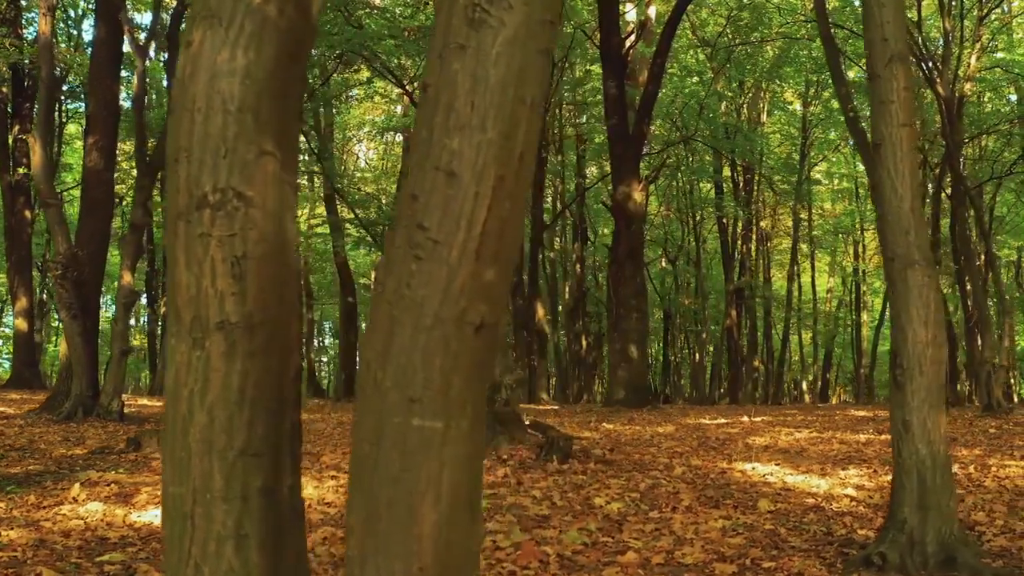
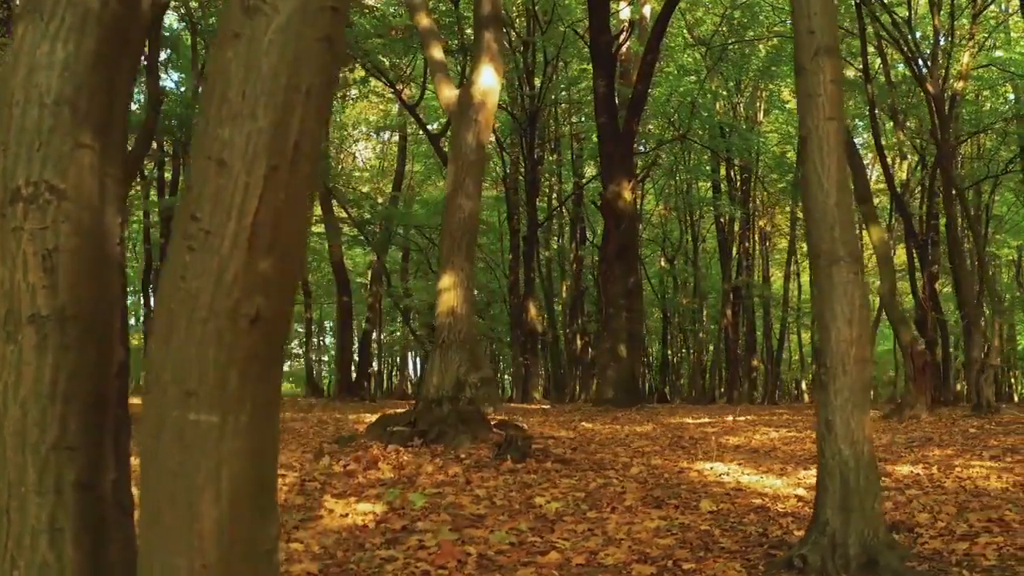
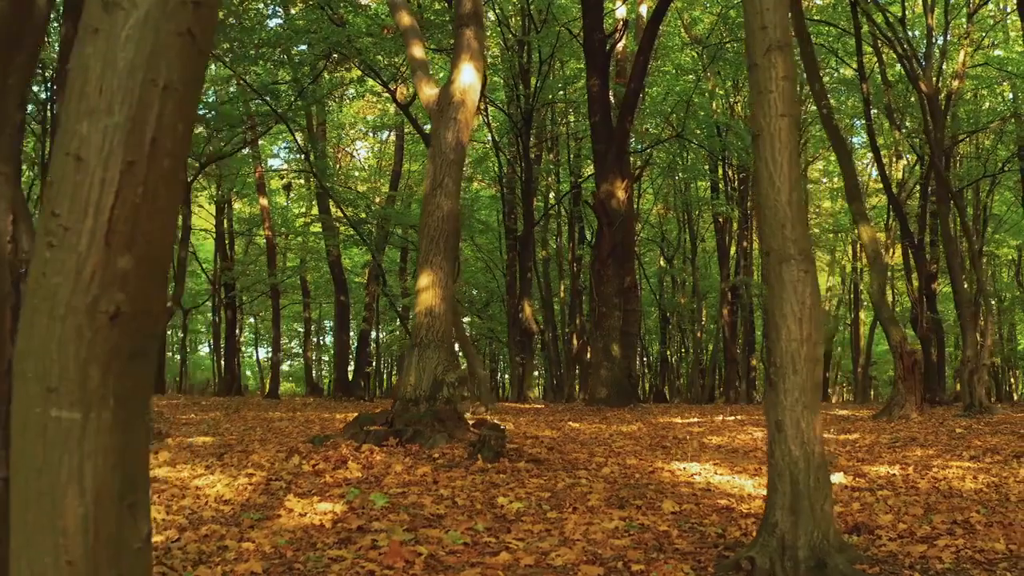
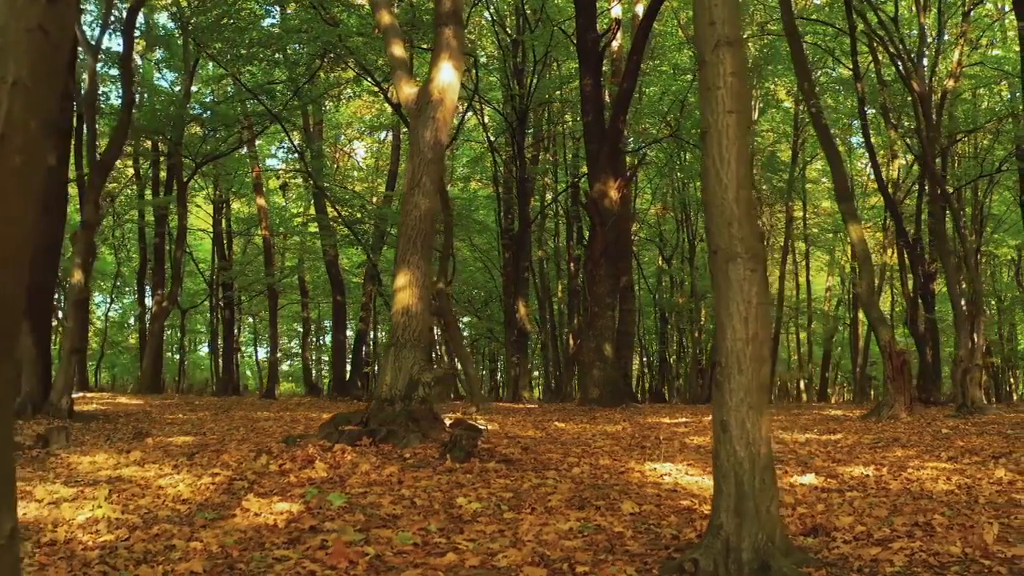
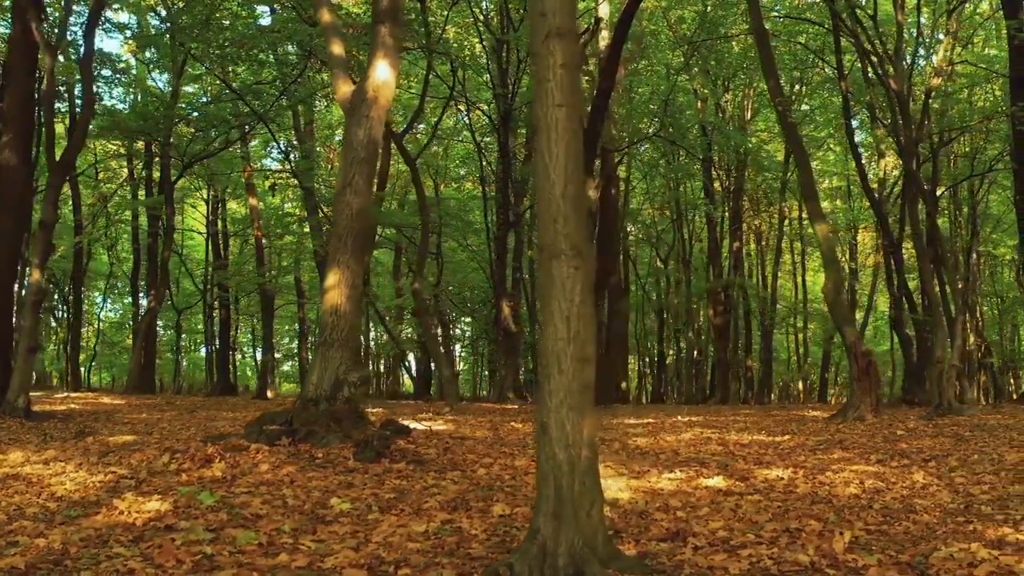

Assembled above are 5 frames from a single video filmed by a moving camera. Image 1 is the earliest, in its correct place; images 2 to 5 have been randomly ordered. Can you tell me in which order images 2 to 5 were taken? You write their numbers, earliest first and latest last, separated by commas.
2, 3, 4, 5
